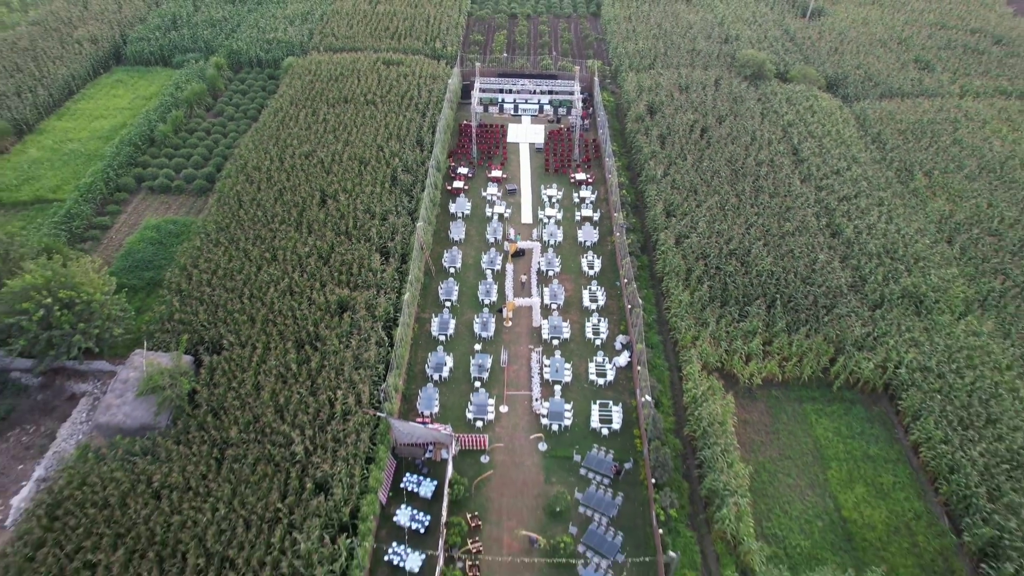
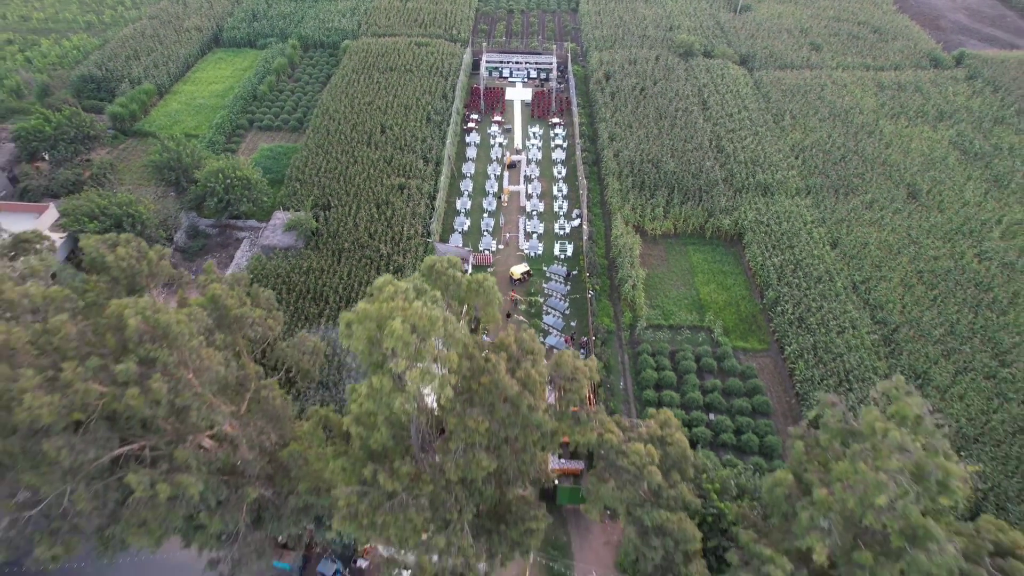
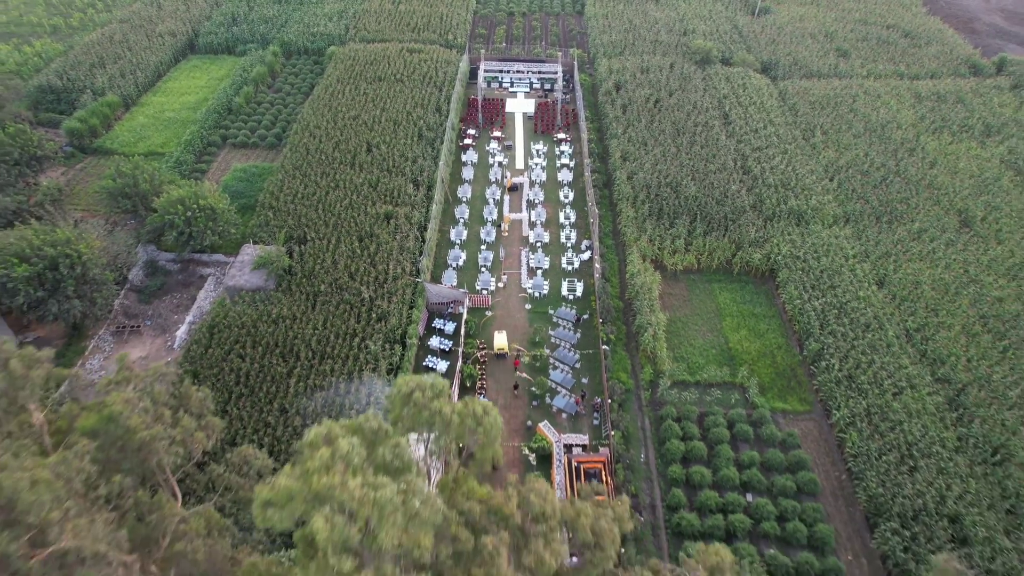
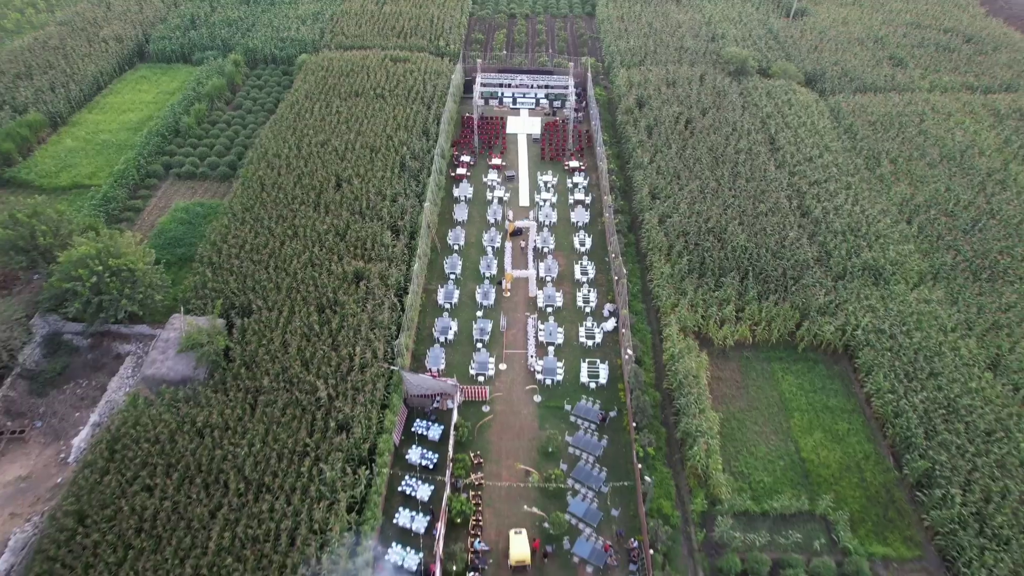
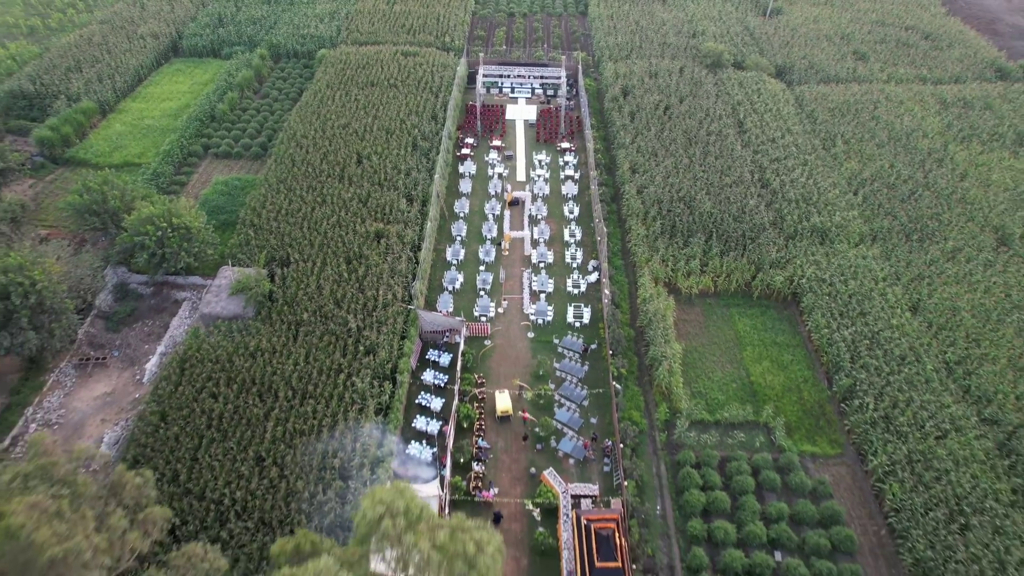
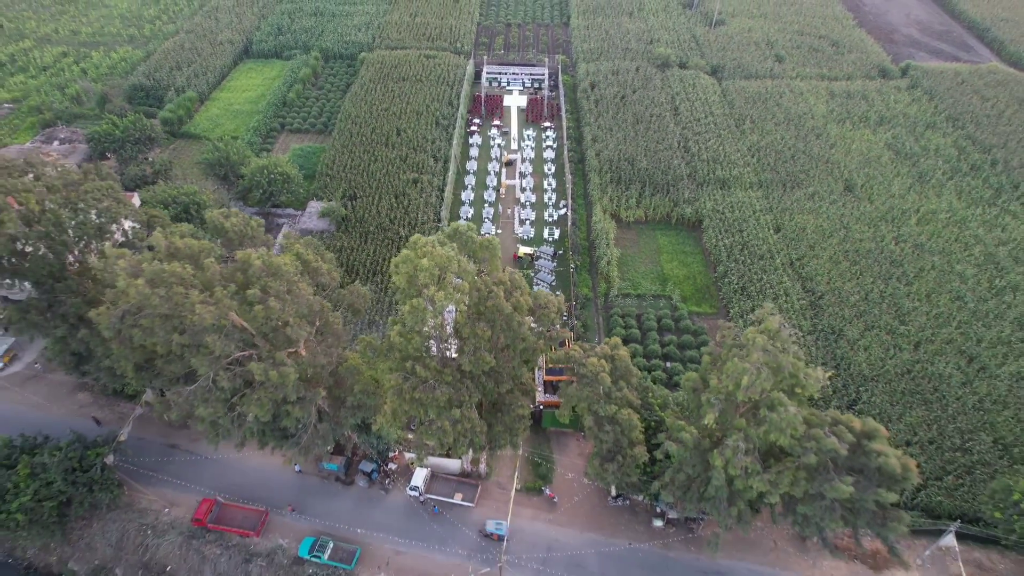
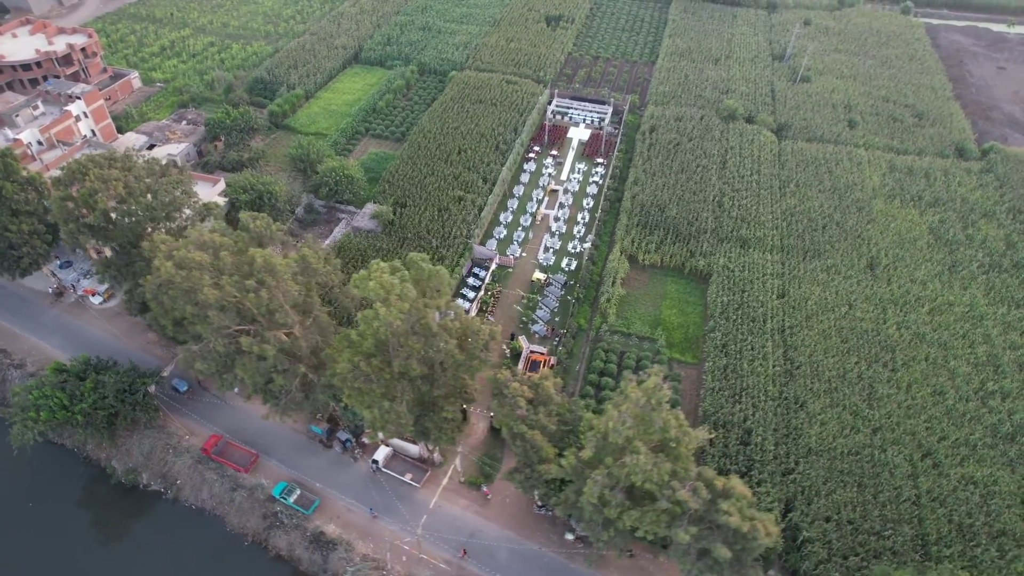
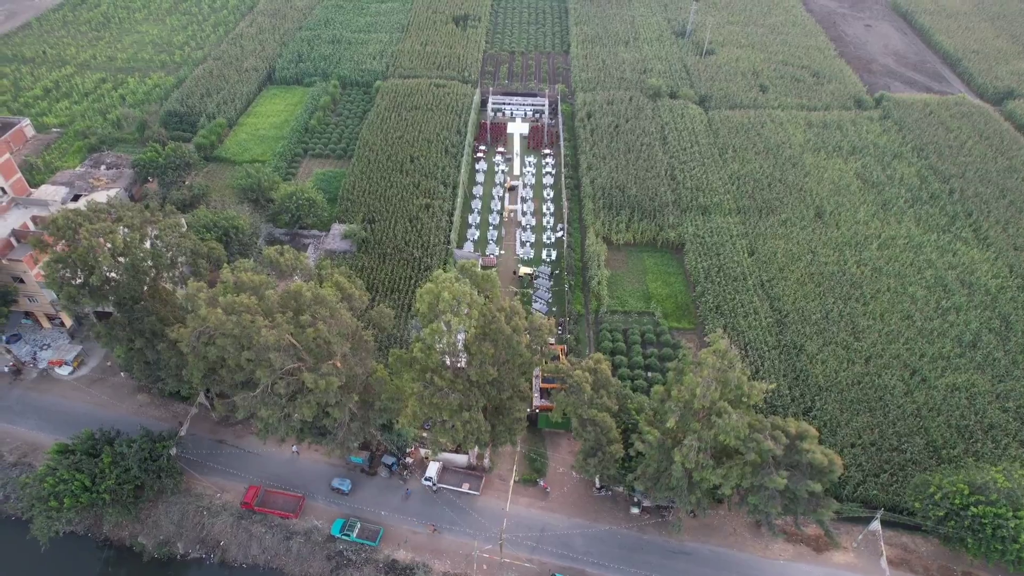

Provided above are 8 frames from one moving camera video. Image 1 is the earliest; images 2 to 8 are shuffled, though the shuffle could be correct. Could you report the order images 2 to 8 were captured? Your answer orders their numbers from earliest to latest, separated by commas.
4, 5, 3, 2, 6, 8, 7
